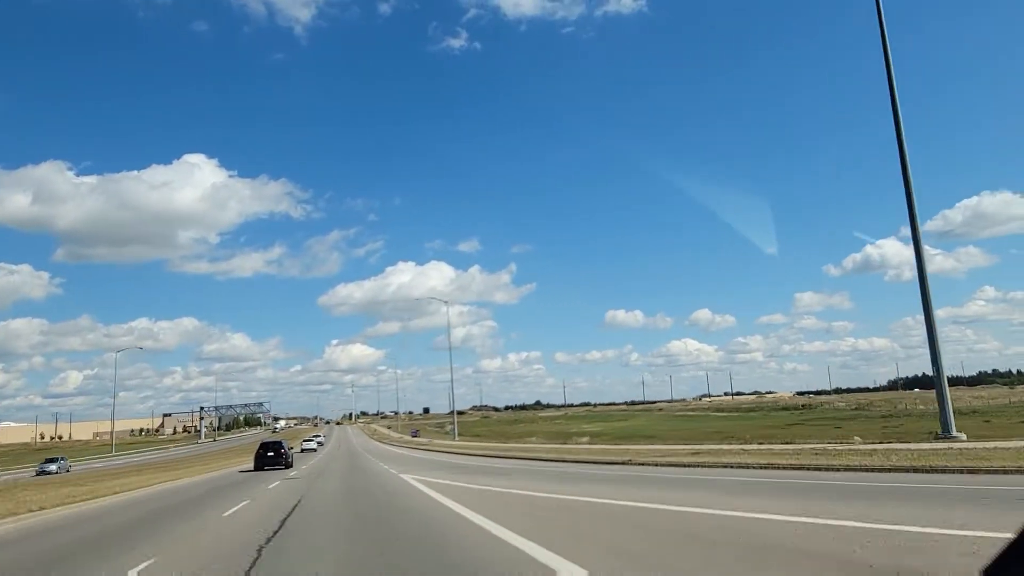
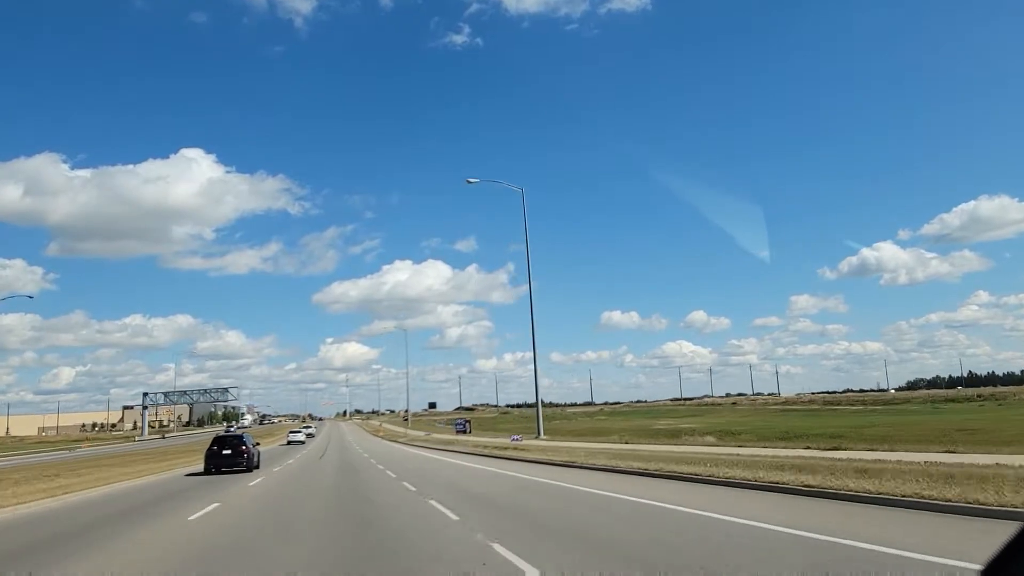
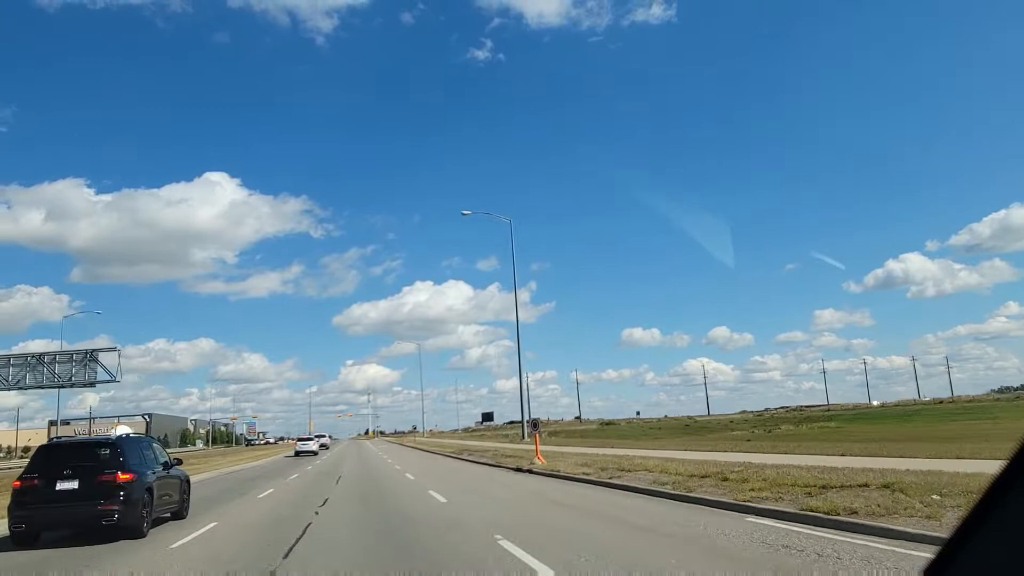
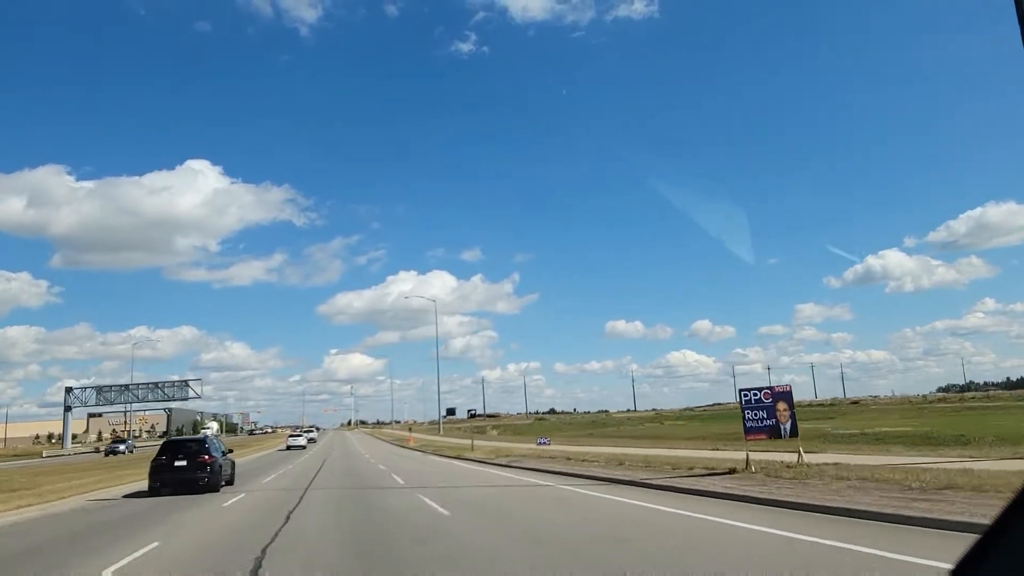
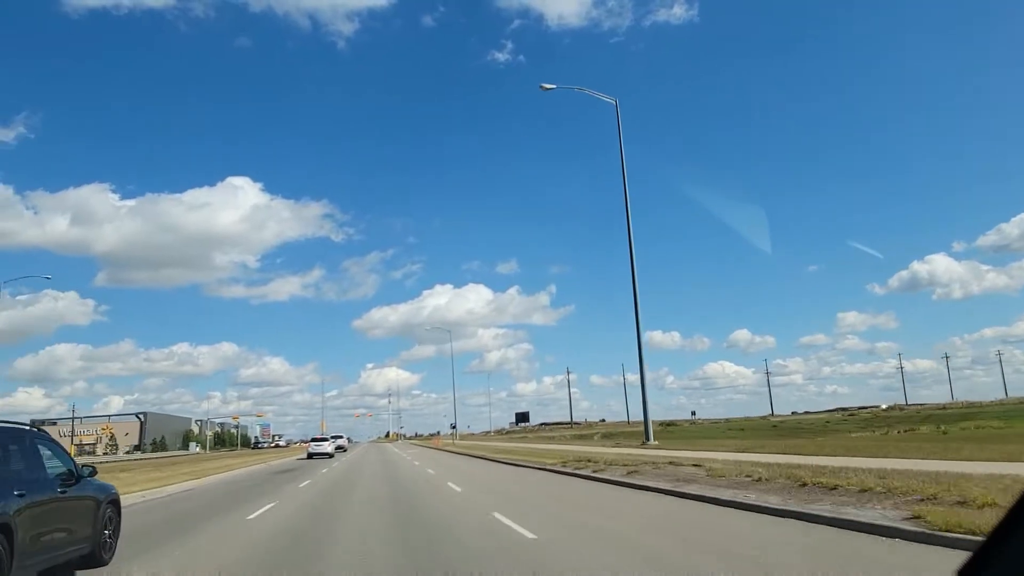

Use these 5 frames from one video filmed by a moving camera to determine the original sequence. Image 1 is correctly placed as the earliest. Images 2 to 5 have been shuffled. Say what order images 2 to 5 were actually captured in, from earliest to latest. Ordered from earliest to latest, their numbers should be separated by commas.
2, 4, 3, 5
